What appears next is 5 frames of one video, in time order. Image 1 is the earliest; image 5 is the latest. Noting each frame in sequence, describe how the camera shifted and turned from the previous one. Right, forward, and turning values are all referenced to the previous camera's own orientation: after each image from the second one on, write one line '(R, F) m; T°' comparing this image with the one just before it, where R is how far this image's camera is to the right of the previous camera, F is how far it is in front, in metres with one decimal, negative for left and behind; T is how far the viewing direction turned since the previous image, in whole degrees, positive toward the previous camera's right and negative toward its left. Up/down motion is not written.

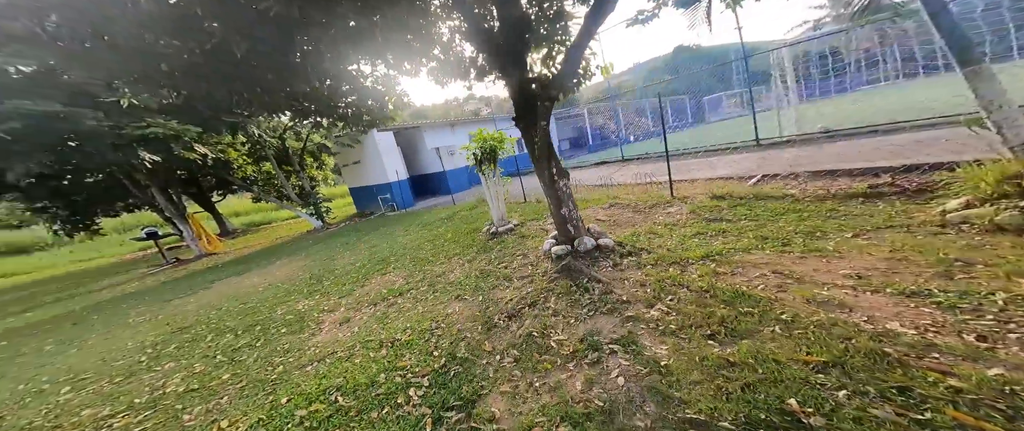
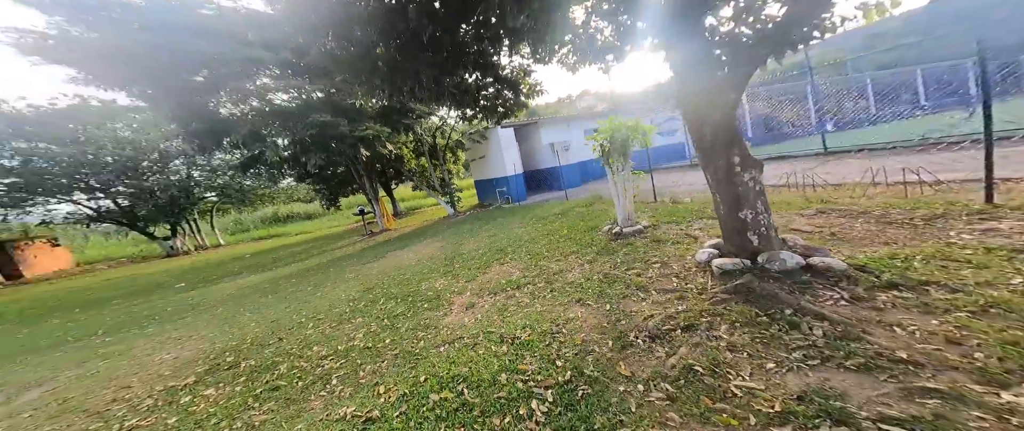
(-0.1, +0.1) m; -16°
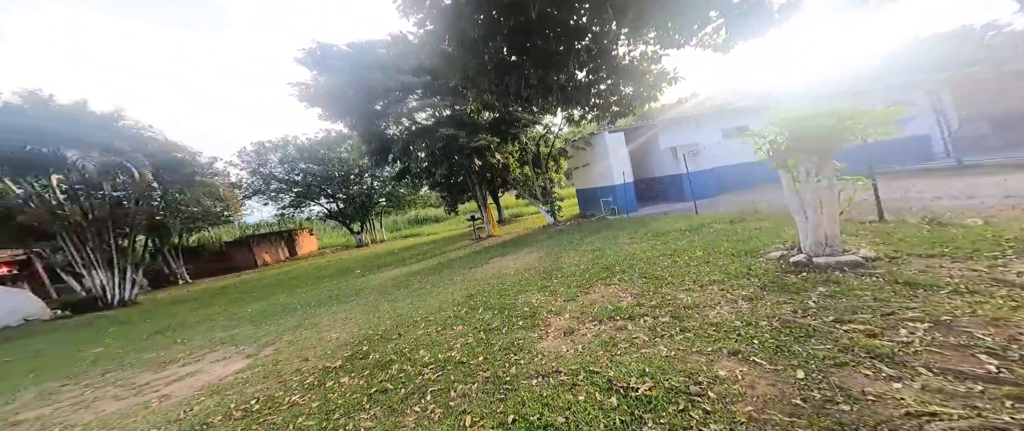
(-0.1, +0.3) m; -16°
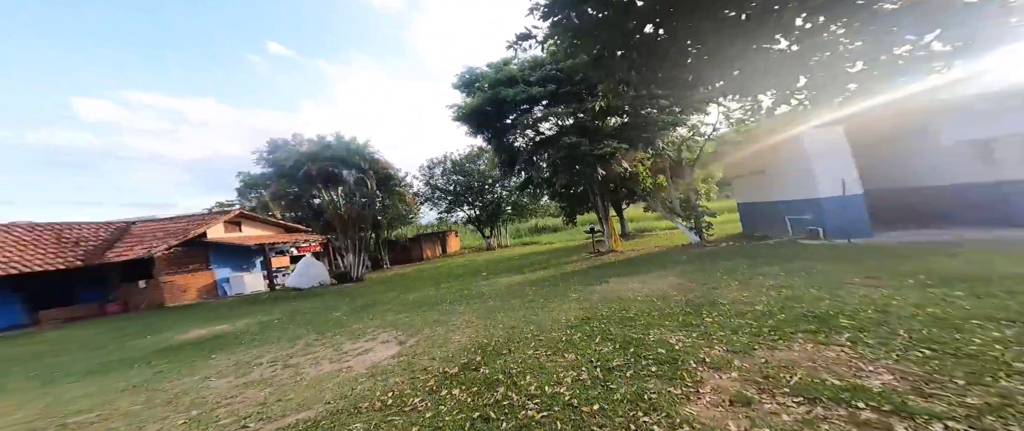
(-0.1, +0.4) m; -18°
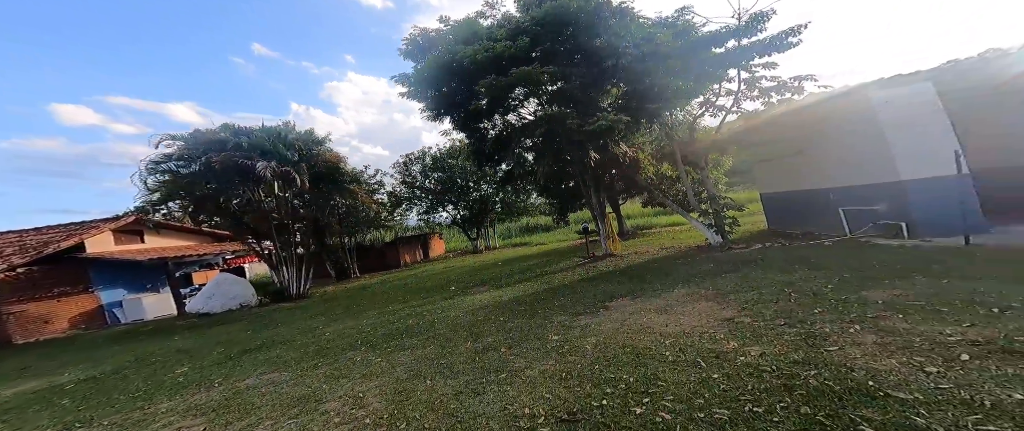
(+0.4, +1.9) m; +2°
